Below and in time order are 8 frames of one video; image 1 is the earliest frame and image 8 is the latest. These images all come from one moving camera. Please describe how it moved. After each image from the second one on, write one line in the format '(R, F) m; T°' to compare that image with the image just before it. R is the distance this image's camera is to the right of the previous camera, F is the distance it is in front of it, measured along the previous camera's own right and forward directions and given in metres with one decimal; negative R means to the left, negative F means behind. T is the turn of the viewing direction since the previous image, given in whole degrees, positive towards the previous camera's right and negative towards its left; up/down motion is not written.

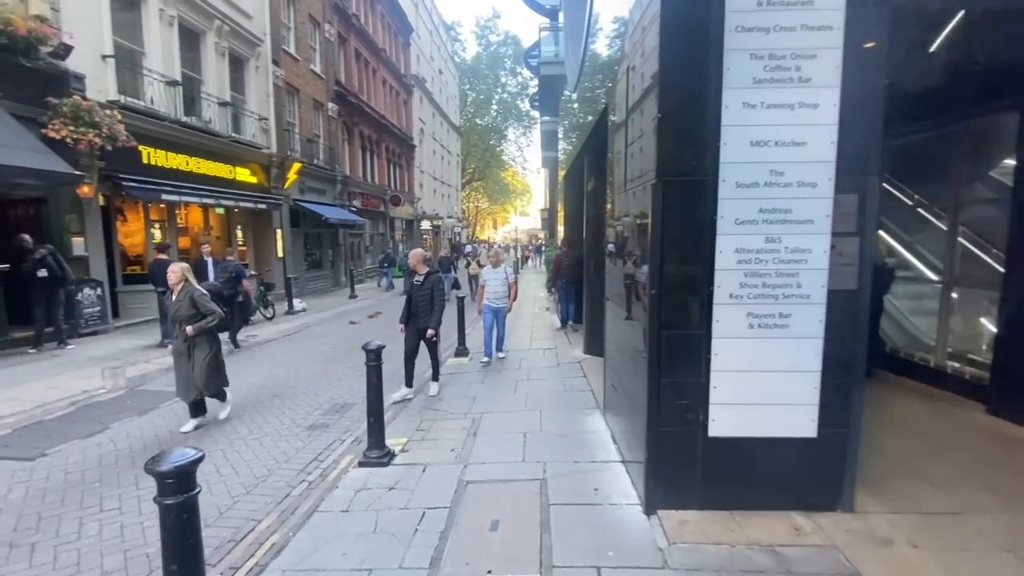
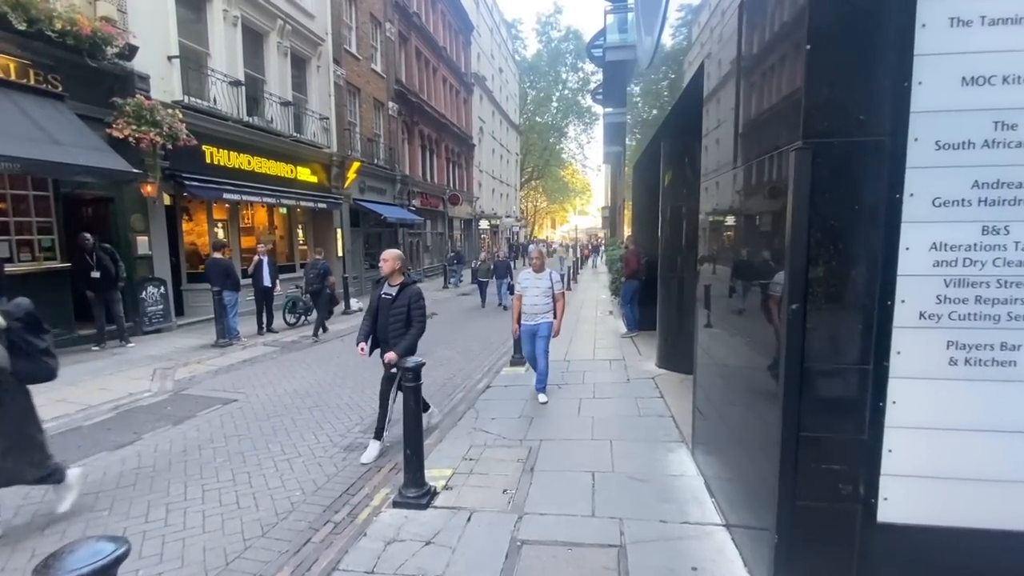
(-0.1, +0.9) m; -7°
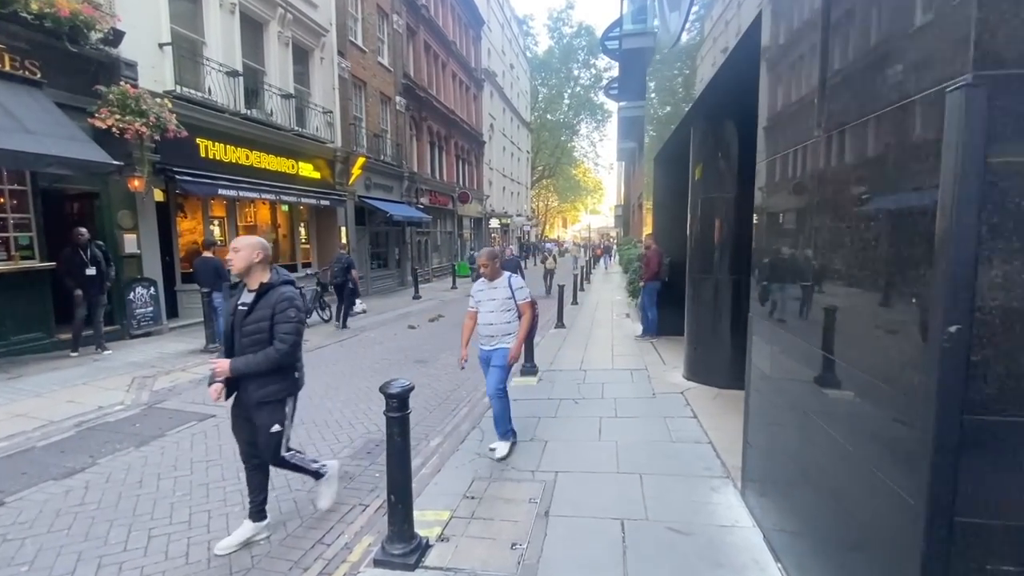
(0.0, +0.7) m; -1°
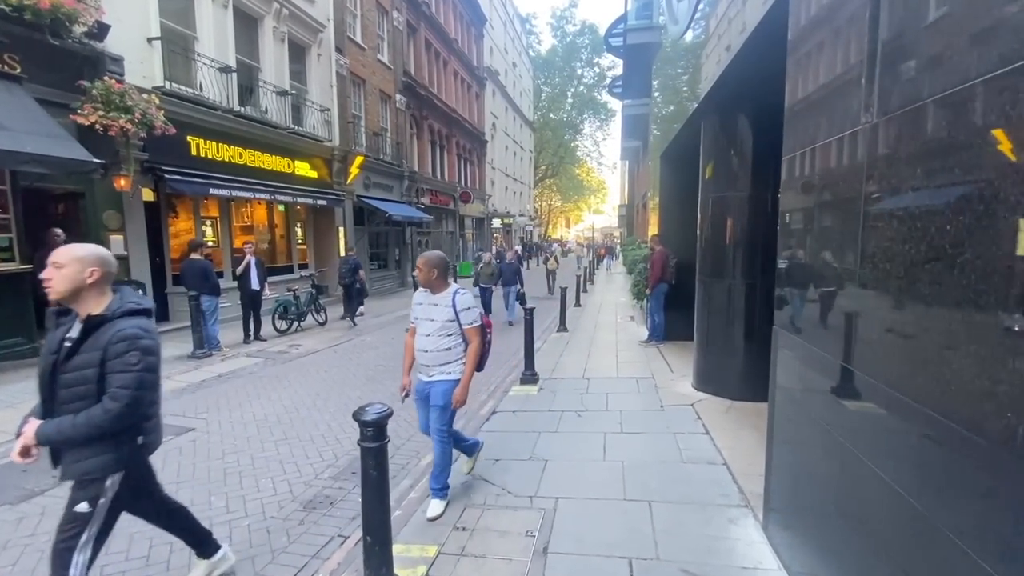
(+0.1, +0.4) m; 0°
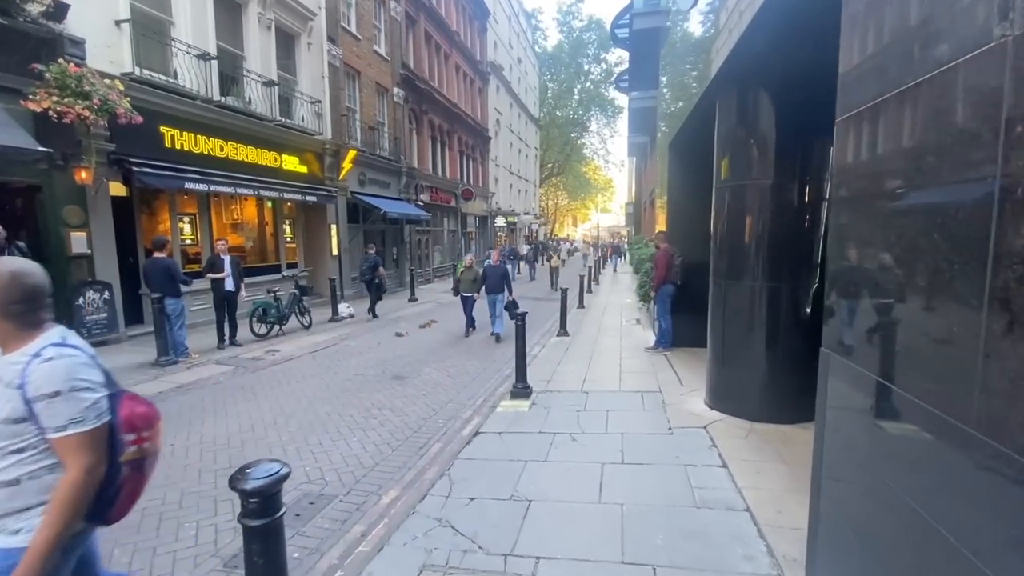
(+0.2, +0.8) m; -1°
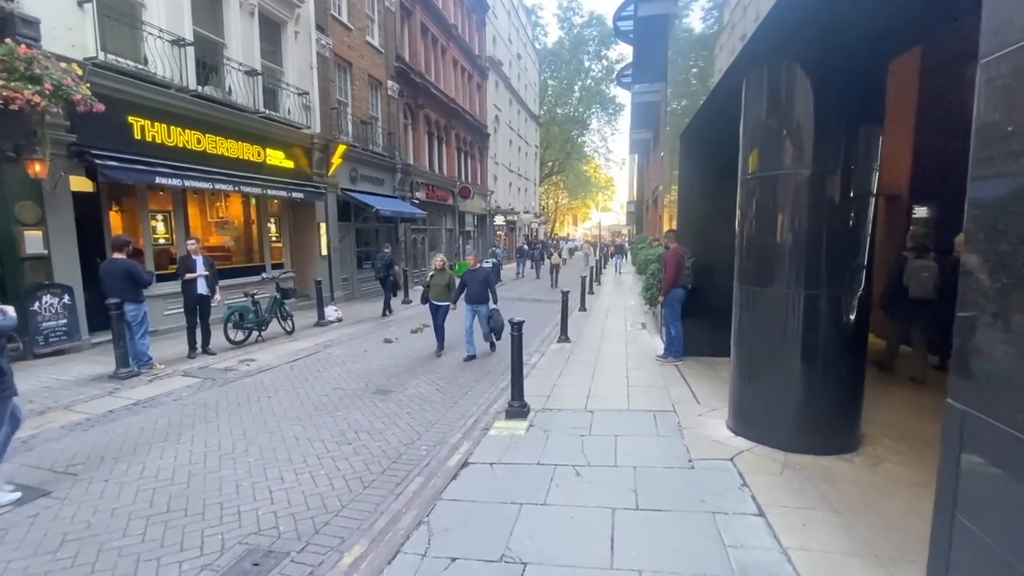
(+0.1, +0.7) m; 0°
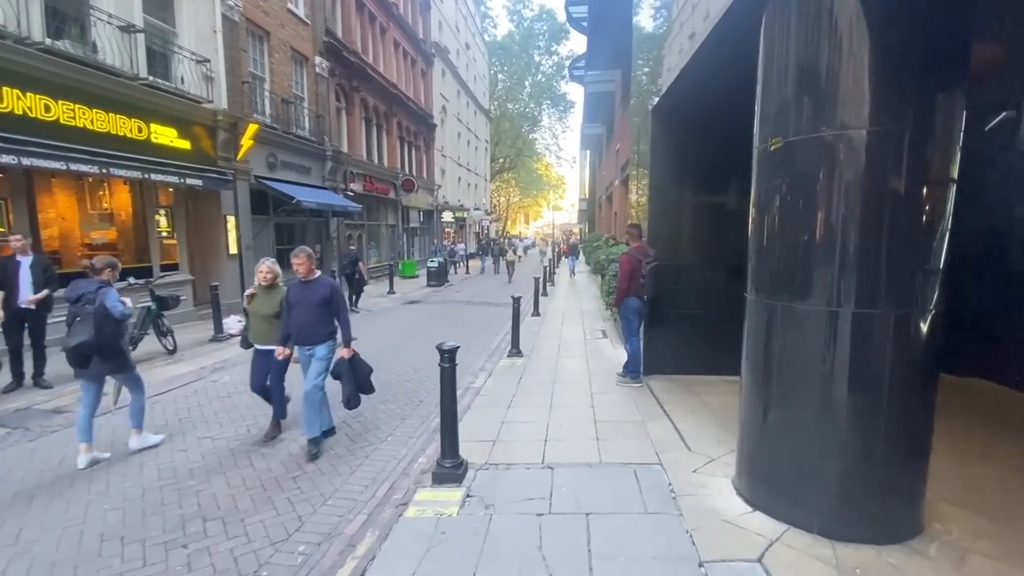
(+0.2, +1.5) m; +6°
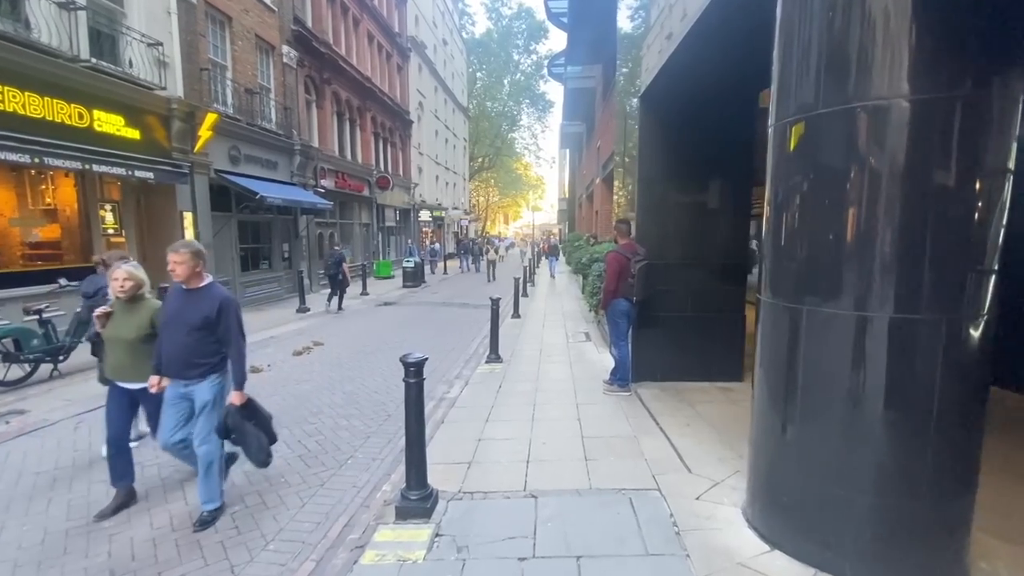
(0.0, +0.5) m; +2°
